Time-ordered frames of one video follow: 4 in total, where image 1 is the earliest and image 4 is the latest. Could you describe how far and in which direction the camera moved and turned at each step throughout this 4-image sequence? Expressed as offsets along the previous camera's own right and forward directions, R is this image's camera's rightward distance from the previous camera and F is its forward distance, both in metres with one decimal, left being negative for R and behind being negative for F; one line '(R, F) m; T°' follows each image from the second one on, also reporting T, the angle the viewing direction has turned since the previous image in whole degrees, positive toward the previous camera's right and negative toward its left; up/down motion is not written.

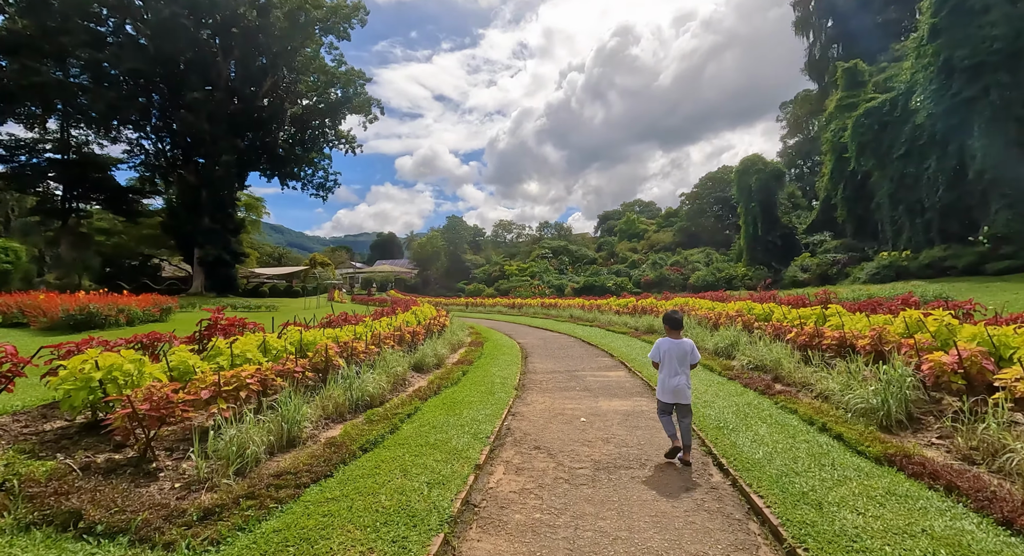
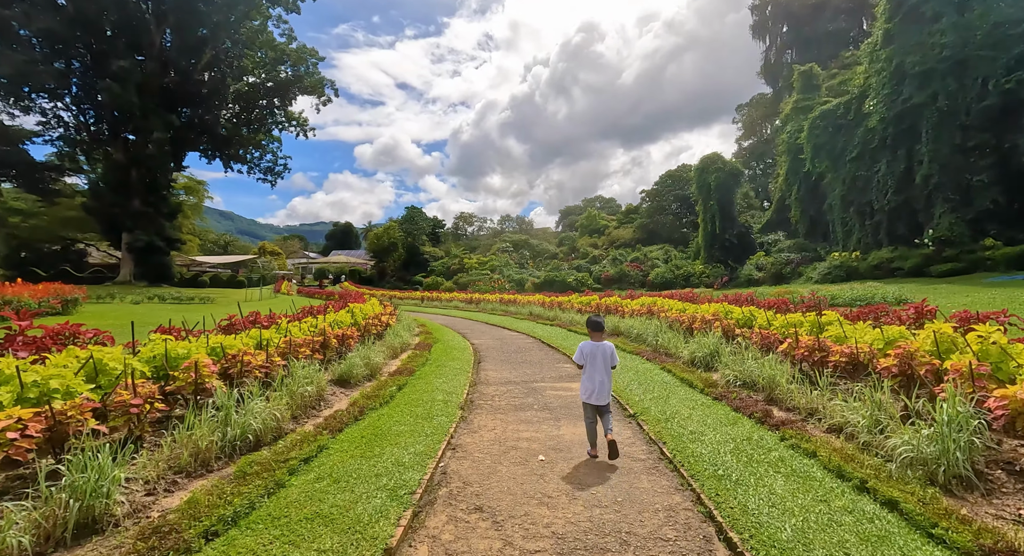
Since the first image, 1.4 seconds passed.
(+0.1, +1.2) m; +5°
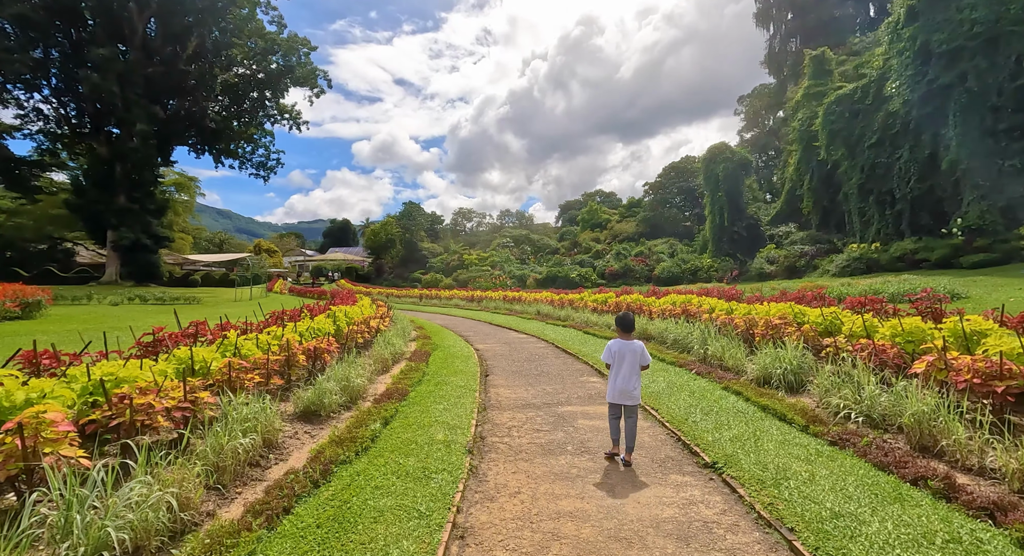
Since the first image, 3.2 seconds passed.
(-0.2, +1.6) m; 0°
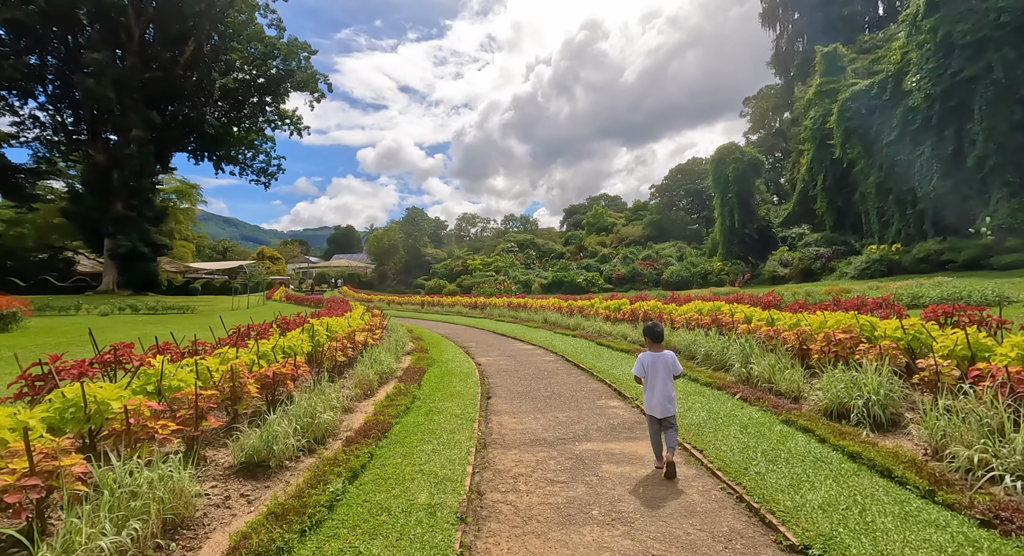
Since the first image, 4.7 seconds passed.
(0.0, +1.1) m; -1°
